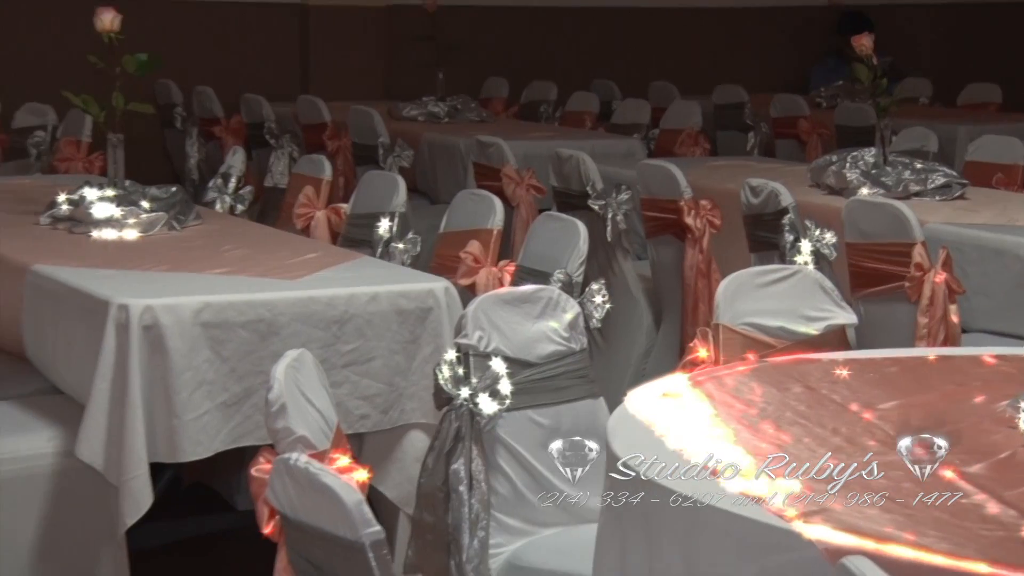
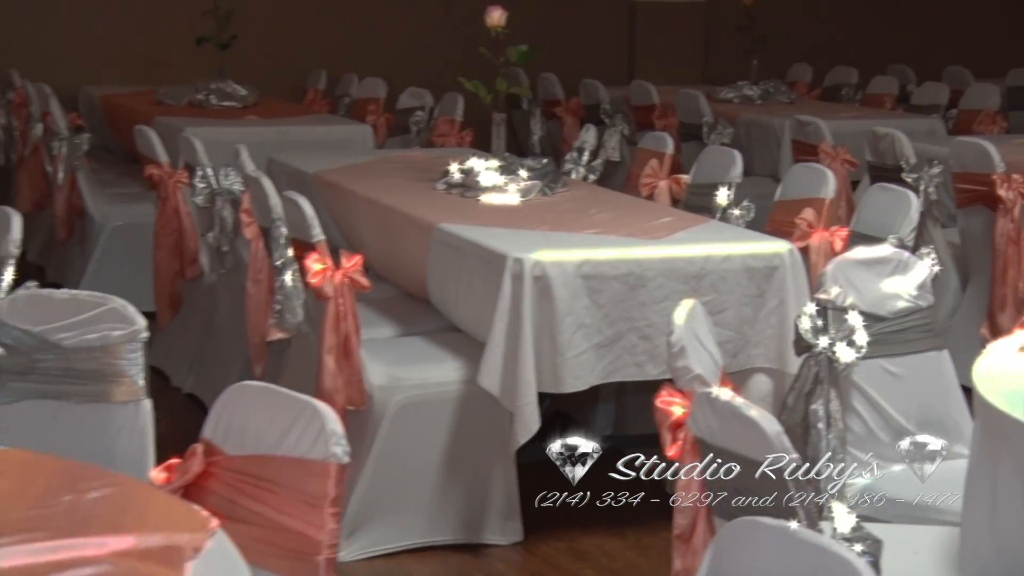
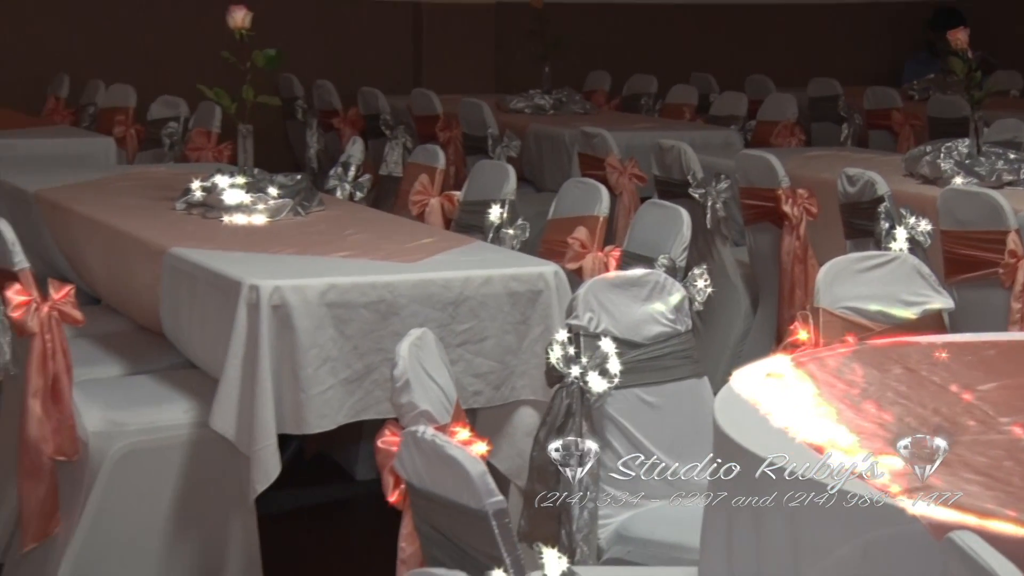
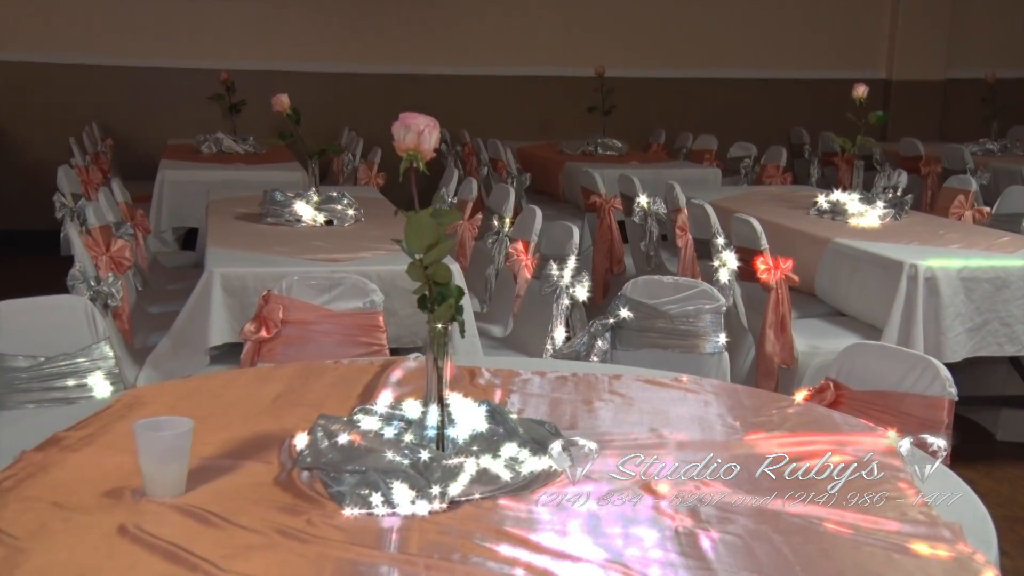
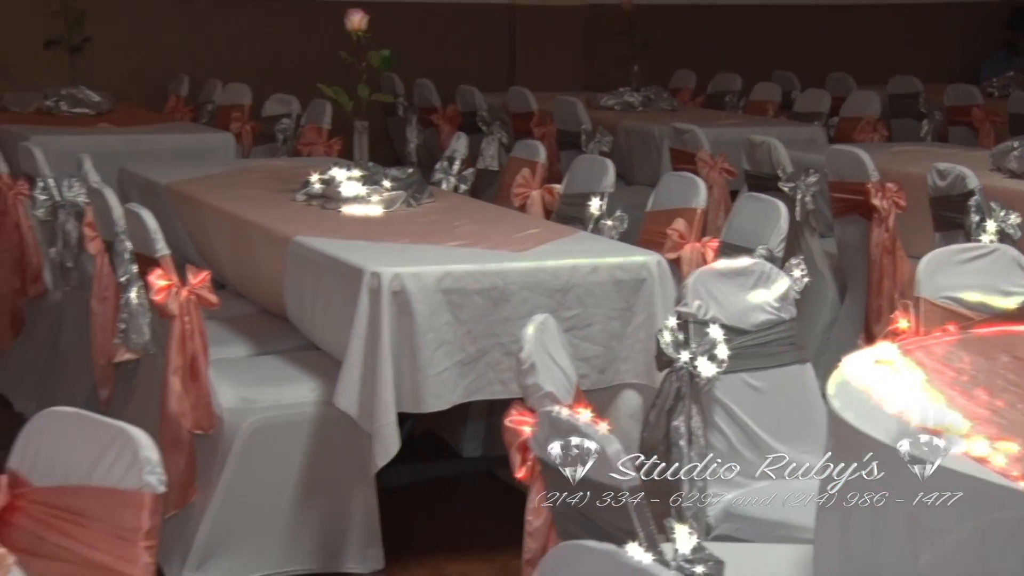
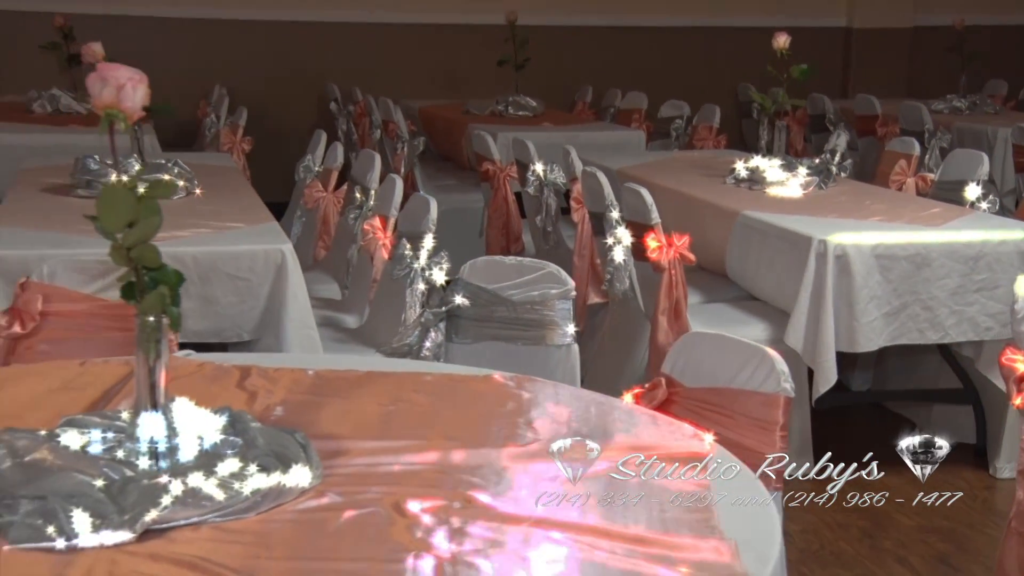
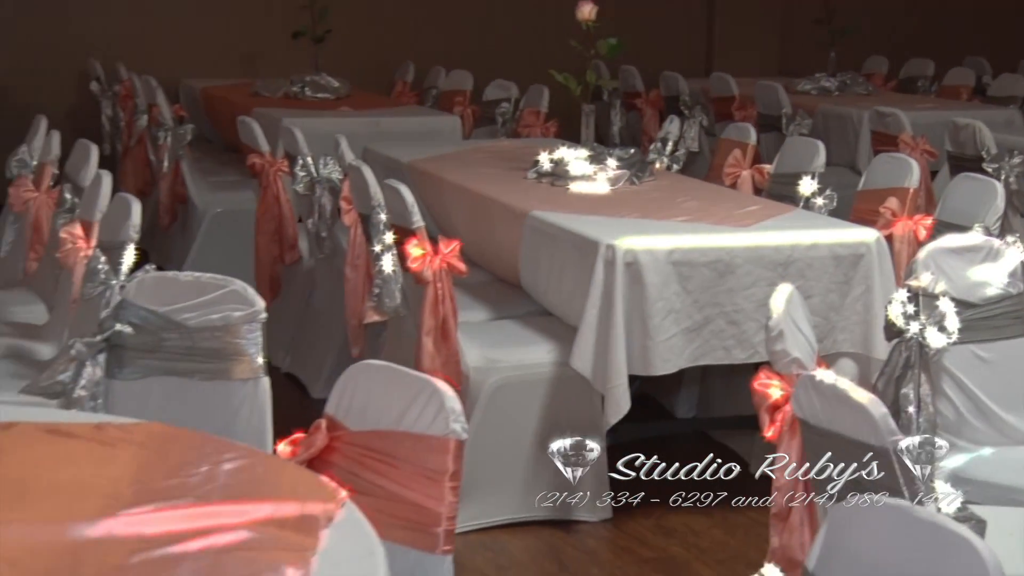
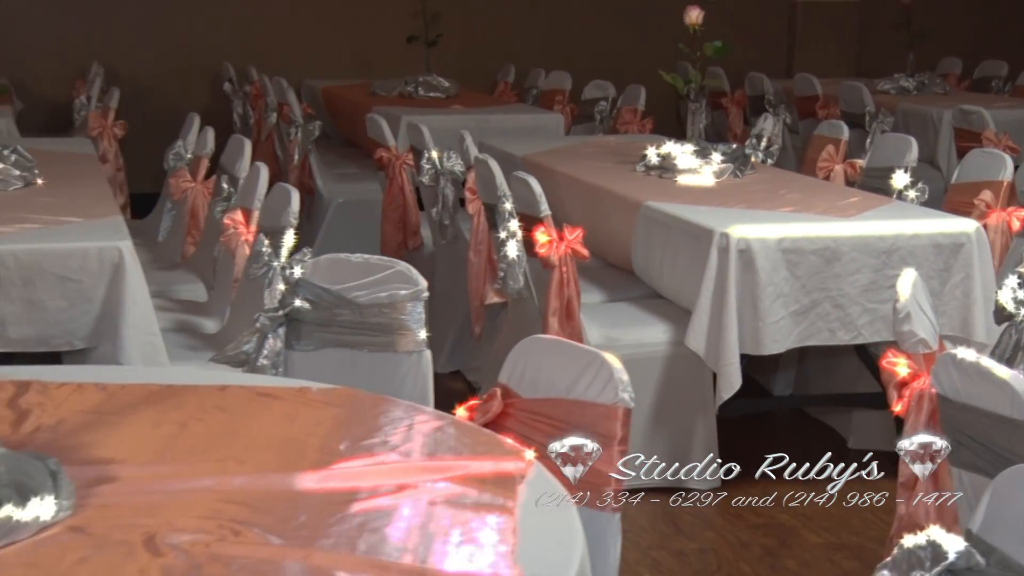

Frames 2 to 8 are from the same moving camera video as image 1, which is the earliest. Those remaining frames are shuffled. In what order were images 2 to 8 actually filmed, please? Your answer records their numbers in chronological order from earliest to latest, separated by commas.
3, 5, 2, 7, 8, 6, 4
